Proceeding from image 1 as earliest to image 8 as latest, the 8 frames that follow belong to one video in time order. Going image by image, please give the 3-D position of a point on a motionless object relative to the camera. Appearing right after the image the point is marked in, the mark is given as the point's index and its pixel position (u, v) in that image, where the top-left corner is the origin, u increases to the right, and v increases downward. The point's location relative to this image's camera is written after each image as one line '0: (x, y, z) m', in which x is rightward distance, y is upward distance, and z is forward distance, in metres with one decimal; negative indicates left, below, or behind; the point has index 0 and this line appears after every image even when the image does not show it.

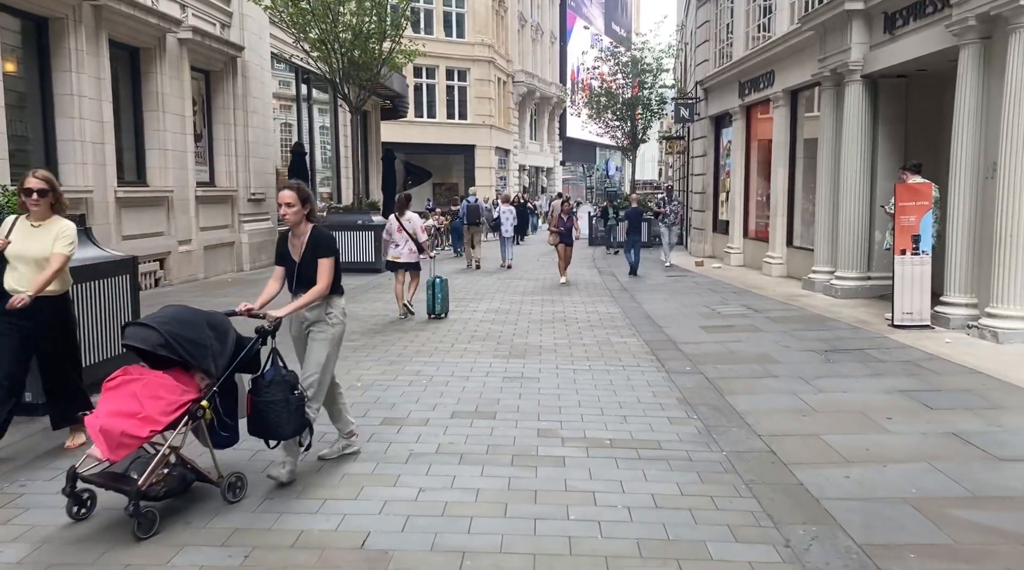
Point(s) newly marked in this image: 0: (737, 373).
0: (+2.0, -0.8, +7.6) m
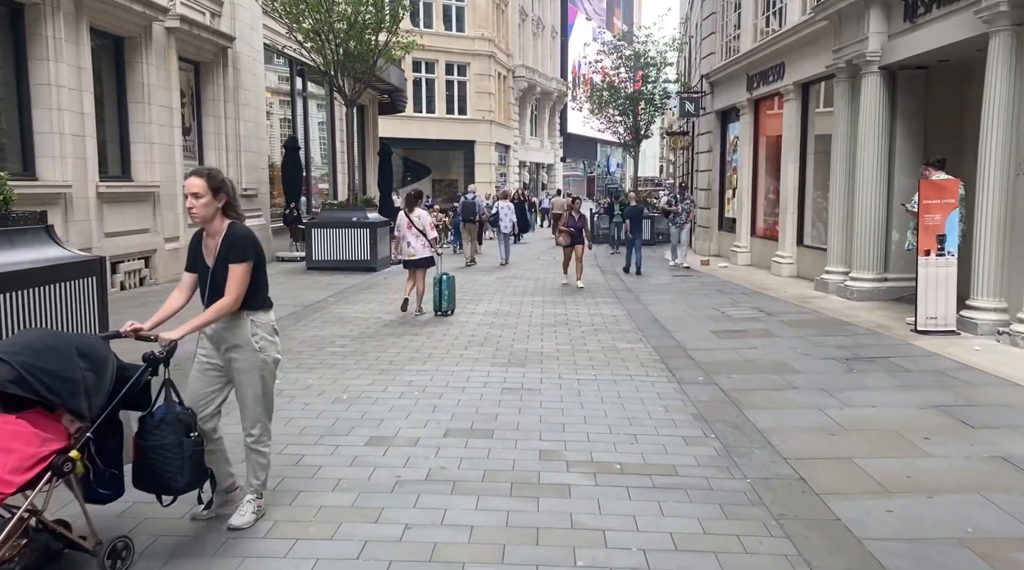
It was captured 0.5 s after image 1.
0: (+2.0, -0.8, +7.1) m
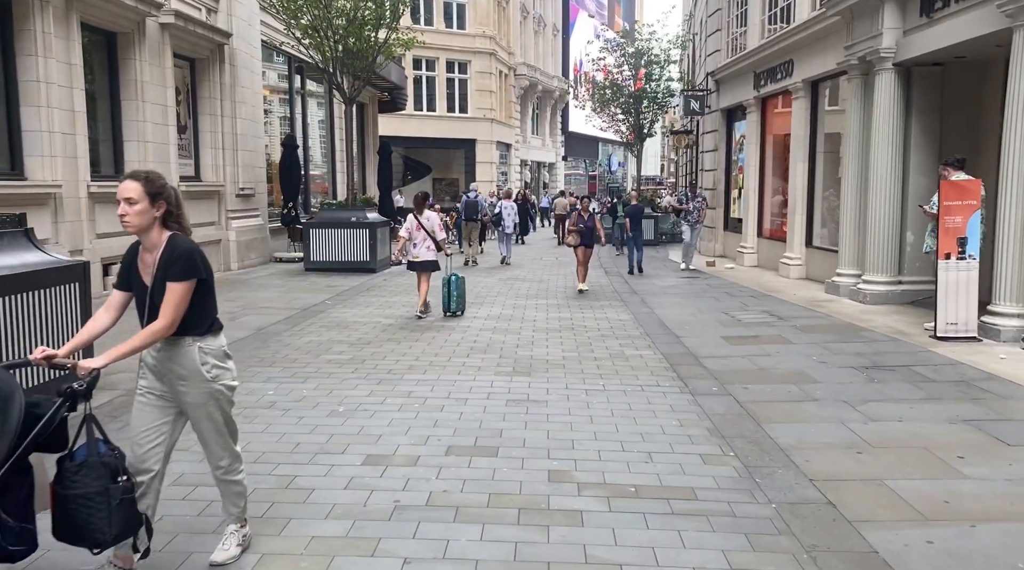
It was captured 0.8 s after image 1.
0: (+2.0, -0.9, +6.7) m
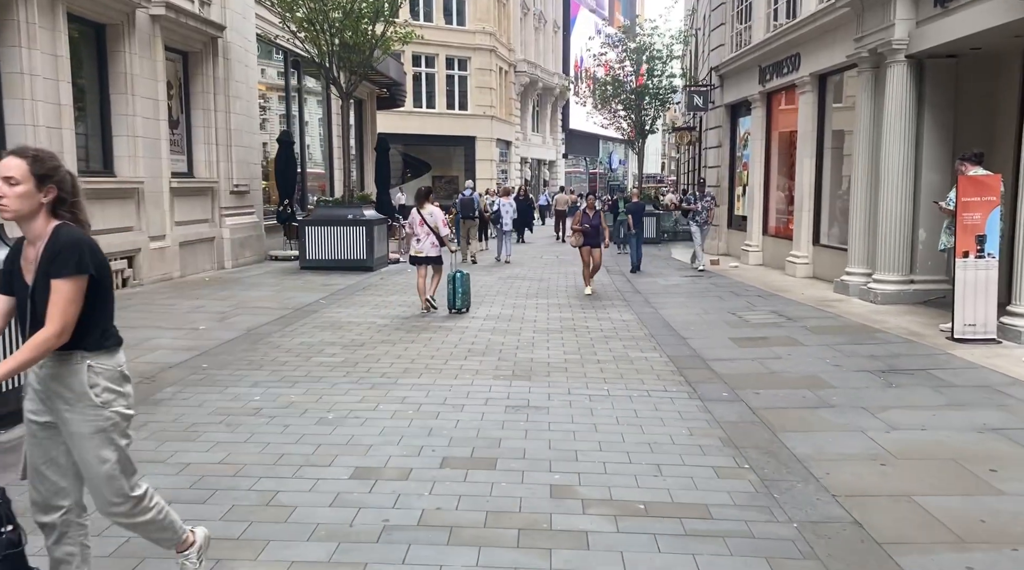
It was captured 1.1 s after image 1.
0: (+2.0, -0.9, +6.4) m
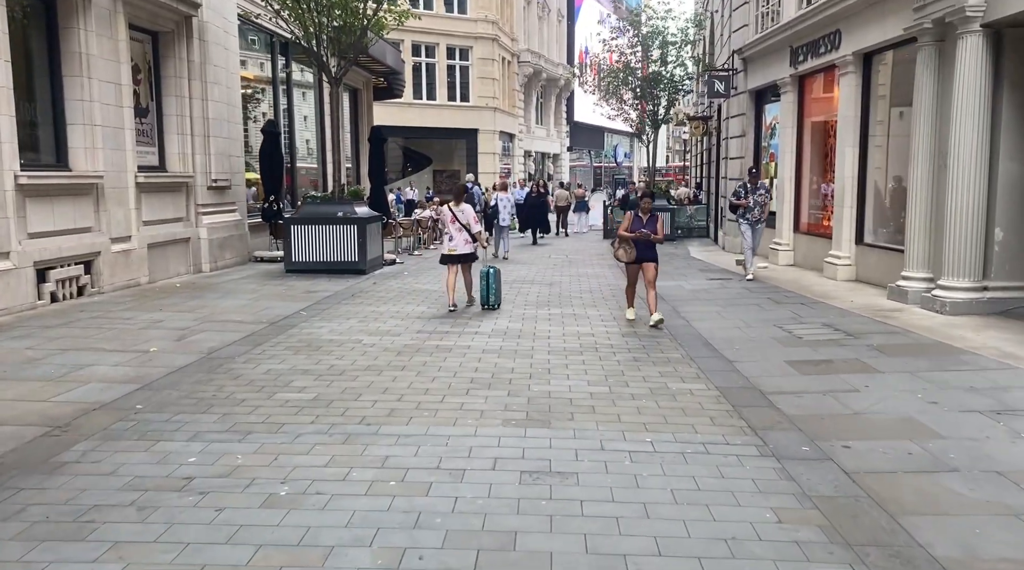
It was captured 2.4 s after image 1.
0: (+2.1, -1.0, +4.8) m
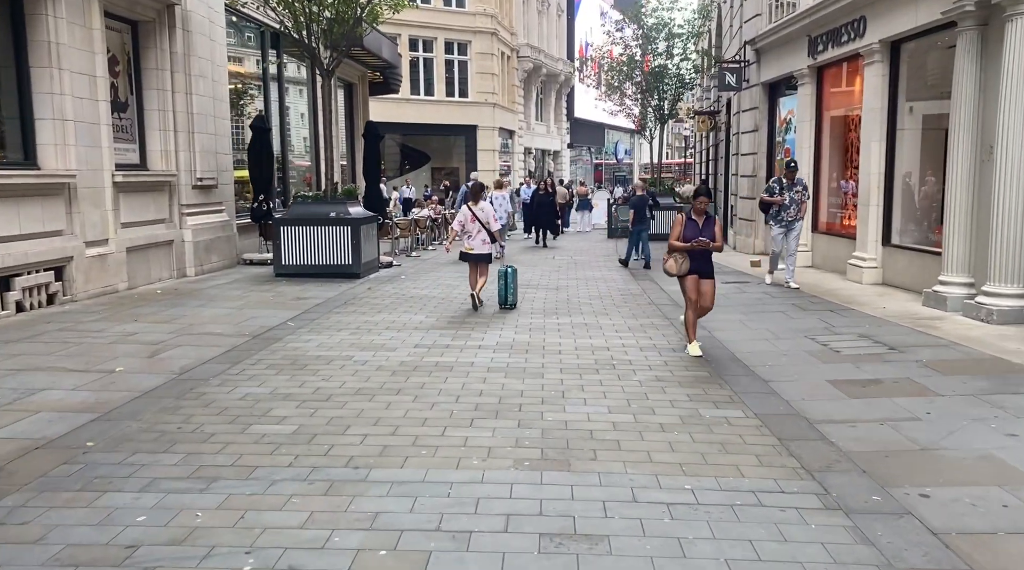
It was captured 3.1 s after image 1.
0: (+2.2, -1.1, +4.0) m
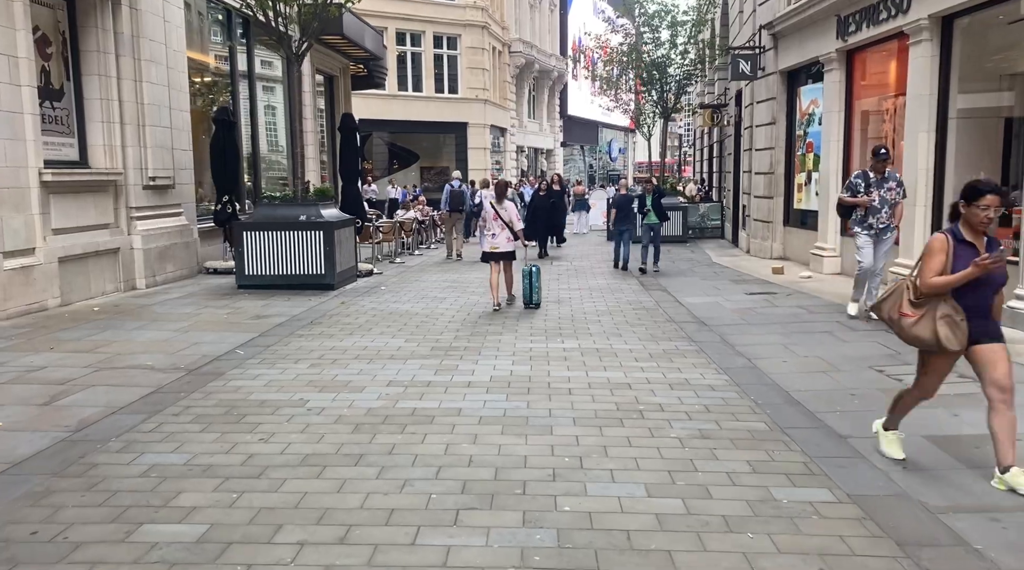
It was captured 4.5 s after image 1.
0: (+2.2, -1.2, +2.3) m
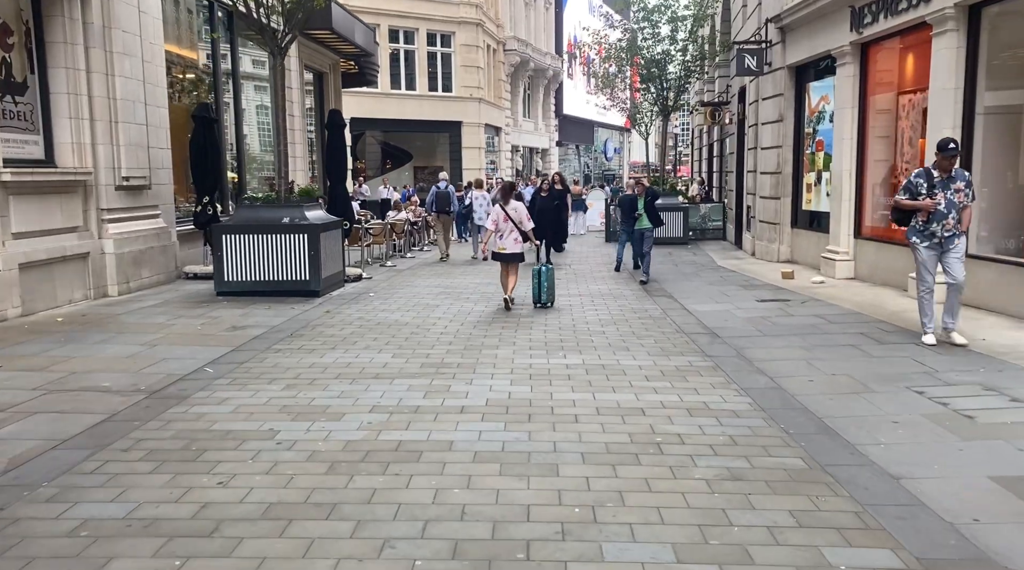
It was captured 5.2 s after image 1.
0: (+2.2, -1.3, +1.6) m
